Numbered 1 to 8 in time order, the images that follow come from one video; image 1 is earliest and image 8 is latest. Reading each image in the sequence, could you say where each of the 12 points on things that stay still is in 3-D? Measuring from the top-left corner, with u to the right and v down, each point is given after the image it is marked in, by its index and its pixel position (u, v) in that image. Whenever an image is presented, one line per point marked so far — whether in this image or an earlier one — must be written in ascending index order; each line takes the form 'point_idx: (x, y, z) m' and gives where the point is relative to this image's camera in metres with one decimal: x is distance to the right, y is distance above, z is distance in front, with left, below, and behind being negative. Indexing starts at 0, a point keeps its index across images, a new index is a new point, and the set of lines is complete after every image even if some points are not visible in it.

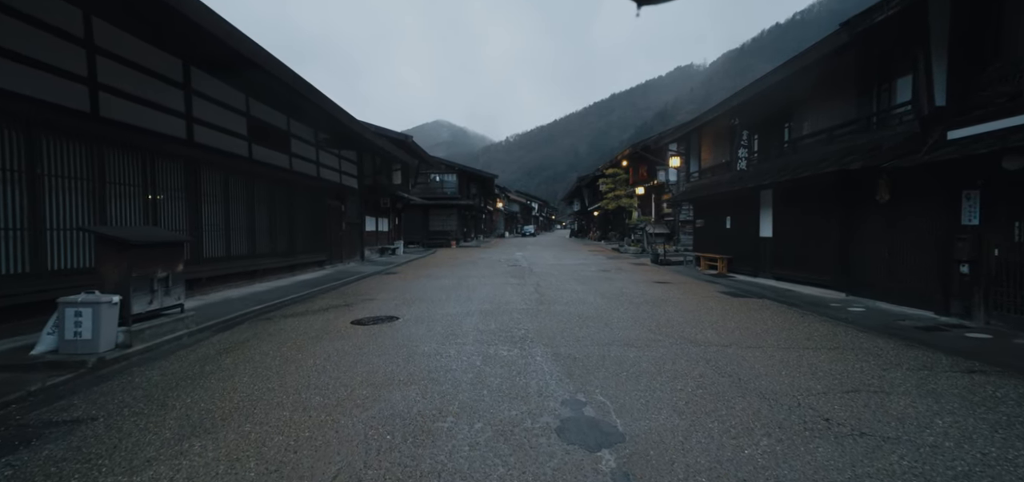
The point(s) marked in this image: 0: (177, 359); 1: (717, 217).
0: (-3.7, -1.3, +4.9) m
1: (+6.4, +0.7, +13.8) m
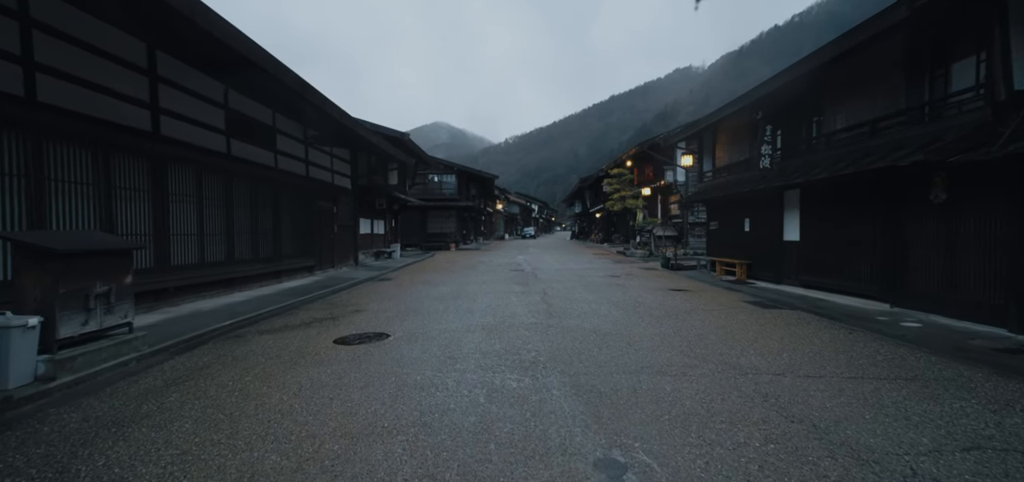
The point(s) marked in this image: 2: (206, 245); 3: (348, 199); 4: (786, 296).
0: (-3.6, -1.4, +4.0) m
1: (+6.4, +0.6, +12.9) m
2: (-6.0, -0.1, +8.7) m
3: (-6.1, +1.6, +16.6) m
4: (+5.7, -1.1, +9.2) m
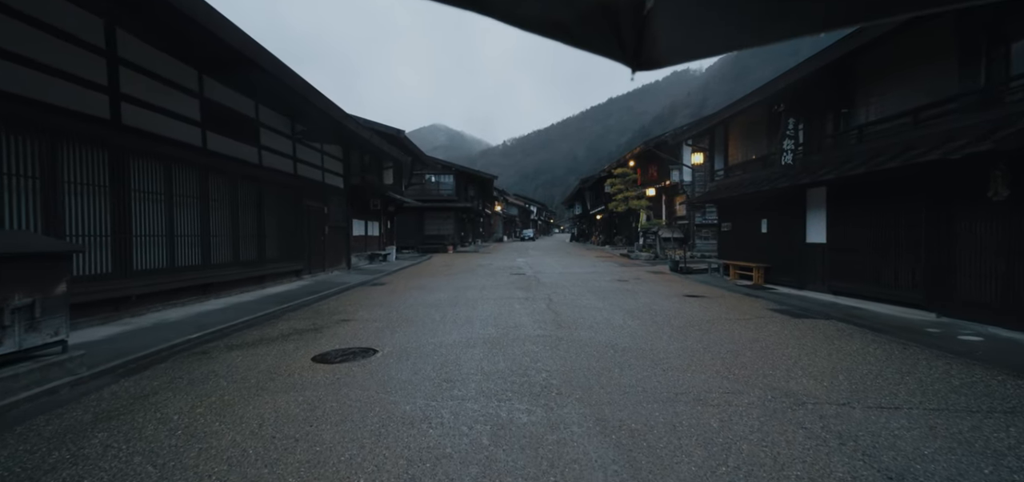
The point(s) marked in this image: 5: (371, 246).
0: (-3.5, -1.4, +3.2) m
1: (+6.5, +0.6, +12.1) m
2: (-6.0, -0.1, +7.9) m
3: (-6.1, +1.5, +15.7) m
4: (+5.7, -1.2, +8.5) m
5: (-6.3, -0.3, +19.7) m
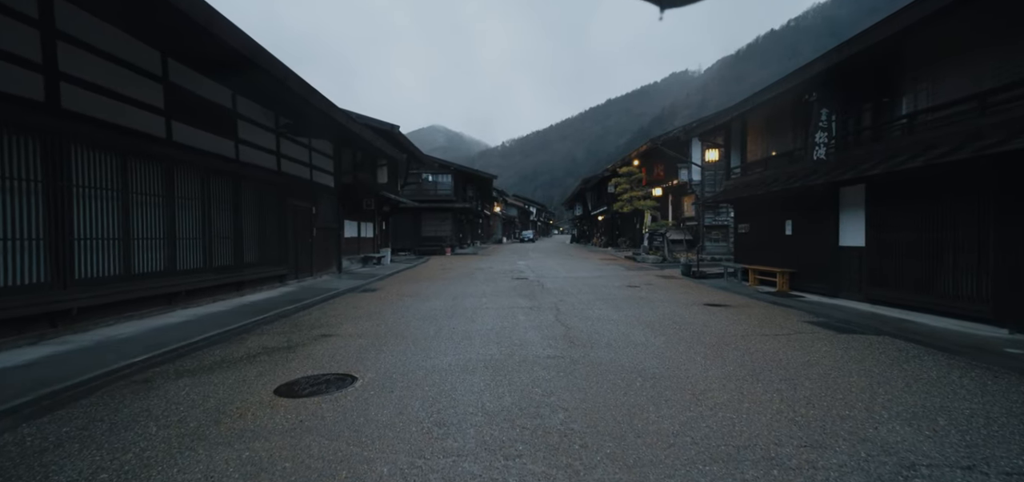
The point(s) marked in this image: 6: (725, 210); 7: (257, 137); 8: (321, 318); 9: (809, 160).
0: (-3.4, -1.4, +2.2) m
1: (+6.5, +0.5, +11.2) m
2: (-5.9, -0.2, +7.0) m
3: (-6.1, +1.4, +14.8) m
4: (+5.8, -1.2, +7.5) m
5: (-6.2, -0.3, +18.8) m
6: (+9.2, +1.3, +19.4) m
7: (-6.0, +2.5, +10.5) m
8: (-3.4, -1.4, +7.9) m
9: (+6.3, +1.7, +9.4) m
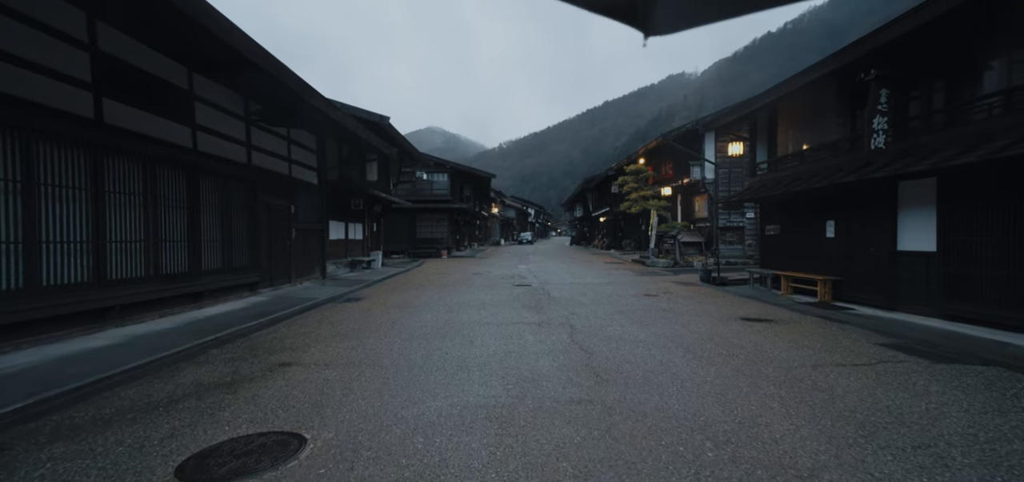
0: (-3.3, -1.5, +0.9) m
1: (+6.6, +0.4, +9.9) m
2: (-5.8, -0.2, +5.6) m
3: (-6.0, +1.4, +13.4) m
4: (+5.9, -1.3, +6.2) m
5: (-6.2, -0.4, +17.4) m
6: (+9.2, +1.2, +18.1) m
7: (-5.9, +2.4, +9.1) m
8: (-3.3, -1.4, +6.5) m
9: (+6.4, +1.6, +8.1) m
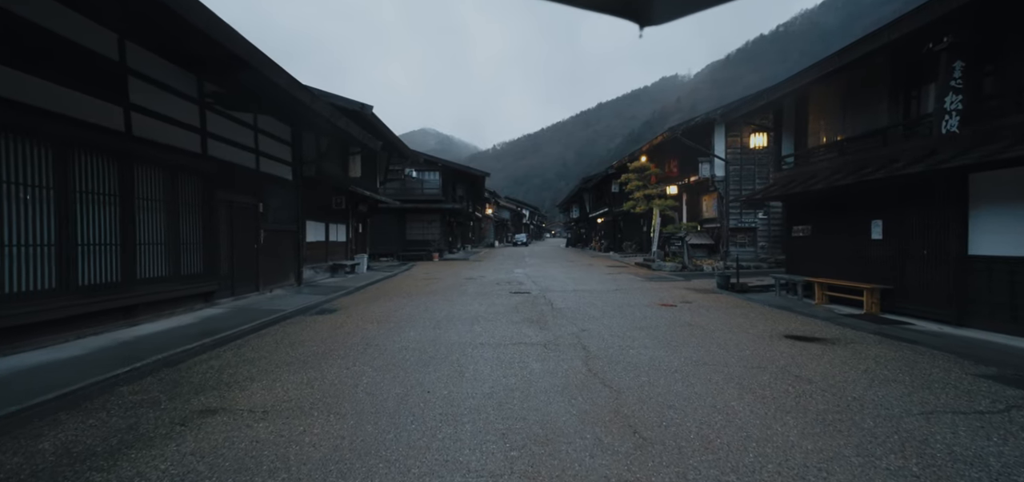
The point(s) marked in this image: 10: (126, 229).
0: (-3.2, -1.5, -0.5) m
1: (+6.6, +0.4, +8.7) m
2: (-5.8, -0.3, +4.2) m
3: (-6.1, +1.3, +12.0) m
4: (+5.9, -1.3, +5.0) m
5: (-6.4, -0.5, +16.0) m
6: (+9.0, +1.2, +16.9) m
7: (-6.0, +2.3, +7.7) m
8: (-3.3, -1.4, +5.1) m
9: (+6.4, +1.6, +6.9) m
10: (-5.8, +0.2, +6.7) m
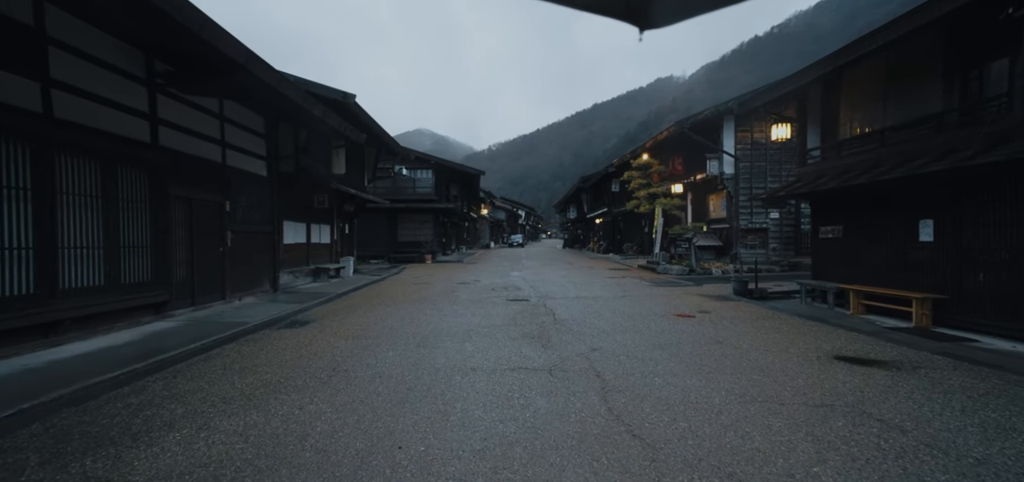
0: (-3.2, -1.5, -1.6) m
1: (+6.5, +0.3, +7.7) m
2: (-5.8, -0.3, +3.0) m
3: (-6.2, +1.2, +10.9) m
4: (+5.9, -1.4, +4.0) m
5: (-6.5, -0.6, +14.8) m
6: (+8.9, +1.1, +15.9) m
7: (-6.0, +2.3, +6.6) m
8: (-3.3, -1.5, +4.0) m
9: (+6.3, +1.6, +5.9) m
10: (-5.8, +0.1, +5.6) m
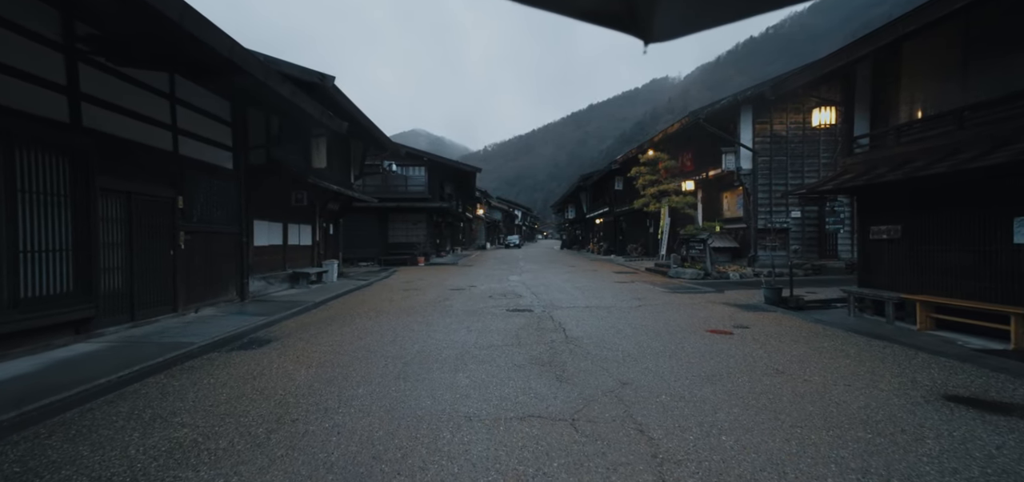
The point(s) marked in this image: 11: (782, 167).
0: (-3.0, -1.5, -3.0) m
1: (+6.5, +0.3, +6.4) m
2: (-5.7, -0.3, +1.6) m
3: (-6.2, +1.2, +9.5) m
4: (+5.9, -1.4, +2.7) m
5: (-6.5, -0.6, +13.4) m
6: (+8.9, +1.1, +14.7) m
7: (-6.0, +2.3, +5.2) m
8: (-3.2, -1.5, +2.6) m
9: (+6.4, +1.5, +4.6) m
10: (-5.8, +0.1, +4.2) m
11: (+9.0, +2.5, +14.8) m
